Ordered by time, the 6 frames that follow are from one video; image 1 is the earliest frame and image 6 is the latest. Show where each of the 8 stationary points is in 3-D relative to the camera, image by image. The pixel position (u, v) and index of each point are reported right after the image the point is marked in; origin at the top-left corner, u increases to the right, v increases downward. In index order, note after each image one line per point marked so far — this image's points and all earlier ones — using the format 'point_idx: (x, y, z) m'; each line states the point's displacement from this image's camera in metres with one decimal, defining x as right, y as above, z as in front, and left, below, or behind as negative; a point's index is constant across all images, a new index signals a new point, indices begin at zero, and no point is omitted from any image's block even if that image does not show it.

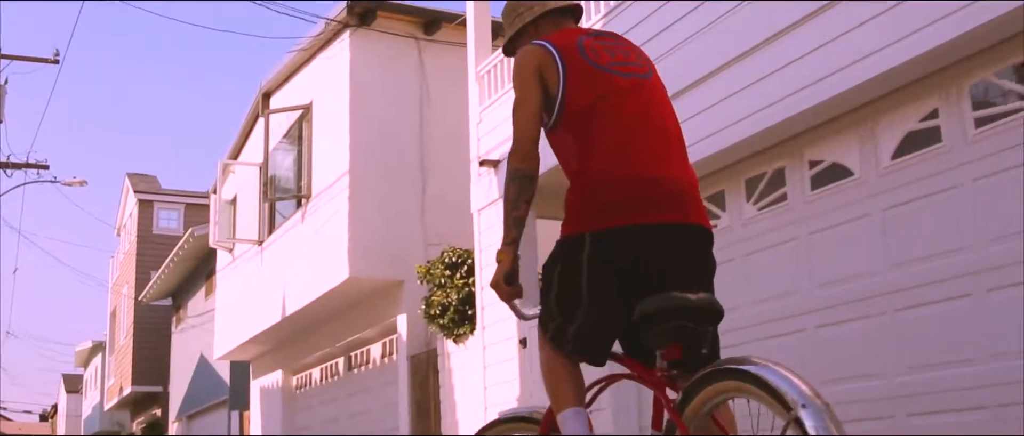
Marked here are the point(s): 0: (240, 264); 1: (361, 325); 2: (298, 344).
0: (-4.1, -0.7, +17.7) m
1: (-1.8, -1.3, +13.9) m
2: (-3.0, -1.8, +16.6) m
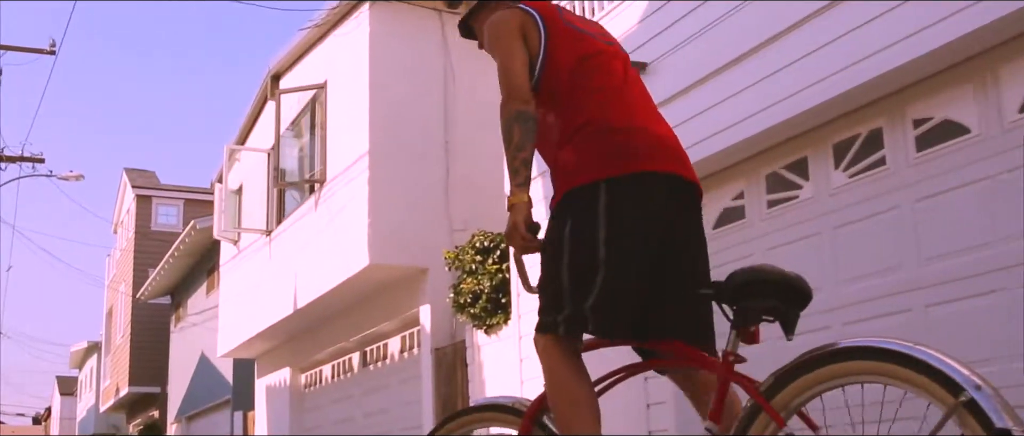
0: (-3.8, -0.6, +16.8) m
1: (-1.5, -1.1, +13.1) m
2: (-2.7, -1.6, +15.8) m
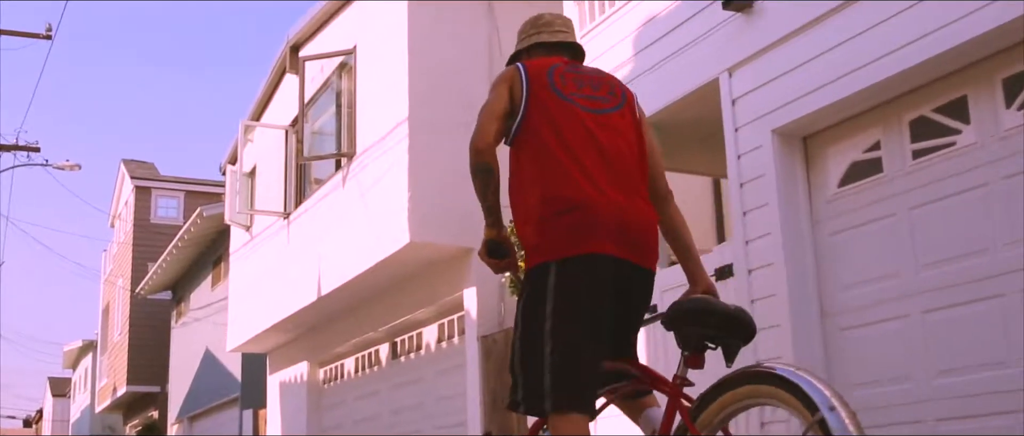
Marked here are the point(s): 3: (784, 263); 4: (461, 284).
0: (-3.4, -0.3, +15.7) m
1: (-1.0, -0.9, +11.9) m
2: (-2.3, -1.4, +14.6) m
3: (+1.5, -0.3, +6.8) m
4: (-0.5, -0.6, +10.8) m
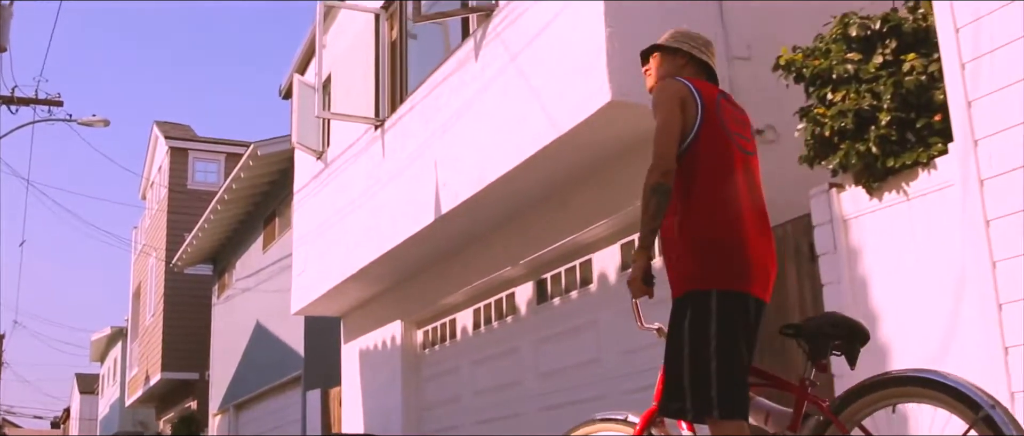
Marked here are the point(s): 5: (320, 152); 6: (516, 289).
0: (-1.8, +0.5, +12.2) m
1: (+0.5, 0.0, +8.4) m
2: (-0.7, -0.6, +11.1) m
3: (+2.9, +0.7, +3.1) m
4: (+1.0, +0.3, +7.2) m
5: (-2.1, +0.7, +12.7) m
6: (0.0, -0.6, +9.6) m
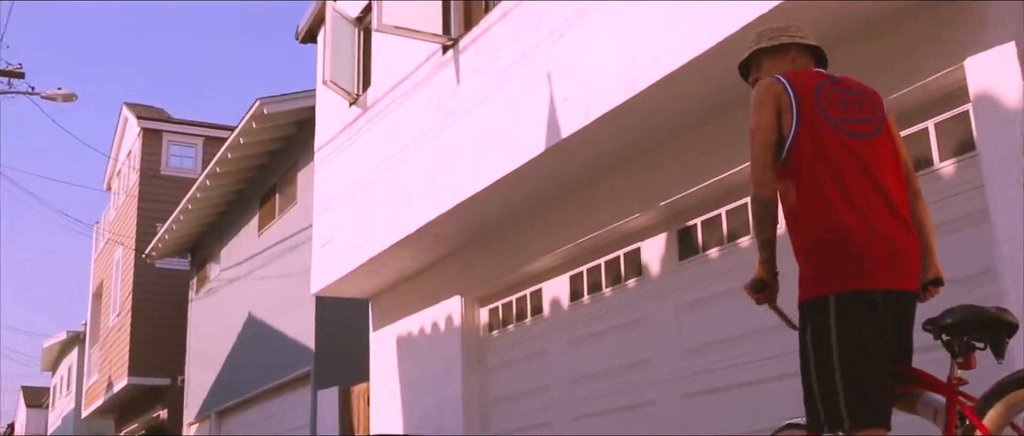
0: (-1.1, +0.9, +10.0) m
1: (+1.4, +0.5, +6.3) m
2: (0.0, -0.2, +8.9) m
3: (+4.0, +1.2, +1.2) m
4: (+1.9, +0.7, +5.2) m
5: (-1.4, +1.1, +10.5) m
6: (+0.8, -0.2, +7.5) m
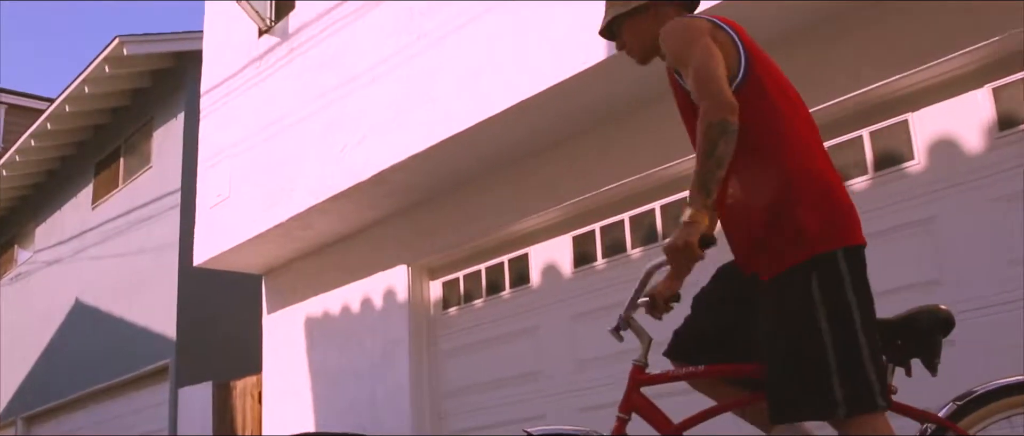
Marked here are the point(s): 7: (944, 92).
0: (-1.4, +1.2, +8.2) m
1: (+1.7, +0.7, +5.0) m
2: (-0.2, +0.2, +7.3) m
3: (+5.3, +1.4, +0.5) m
4: (+2.4, +1.0, +4.0) m
5: (-1.8, +1.4, +8.7) m
6: (+0.9, +0.1, +6.1) m
7: (+1.8, +0.6, +5.1) m
